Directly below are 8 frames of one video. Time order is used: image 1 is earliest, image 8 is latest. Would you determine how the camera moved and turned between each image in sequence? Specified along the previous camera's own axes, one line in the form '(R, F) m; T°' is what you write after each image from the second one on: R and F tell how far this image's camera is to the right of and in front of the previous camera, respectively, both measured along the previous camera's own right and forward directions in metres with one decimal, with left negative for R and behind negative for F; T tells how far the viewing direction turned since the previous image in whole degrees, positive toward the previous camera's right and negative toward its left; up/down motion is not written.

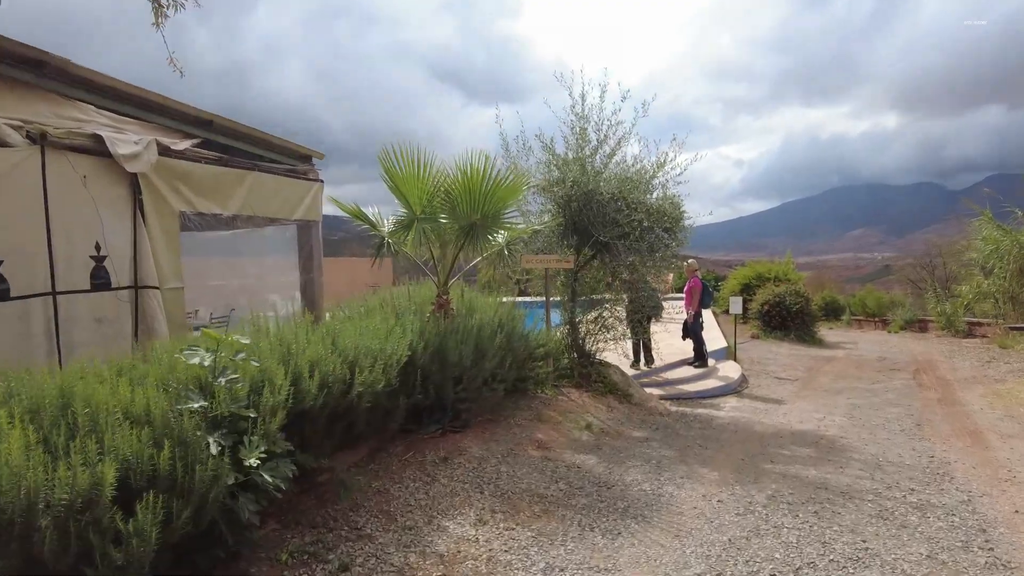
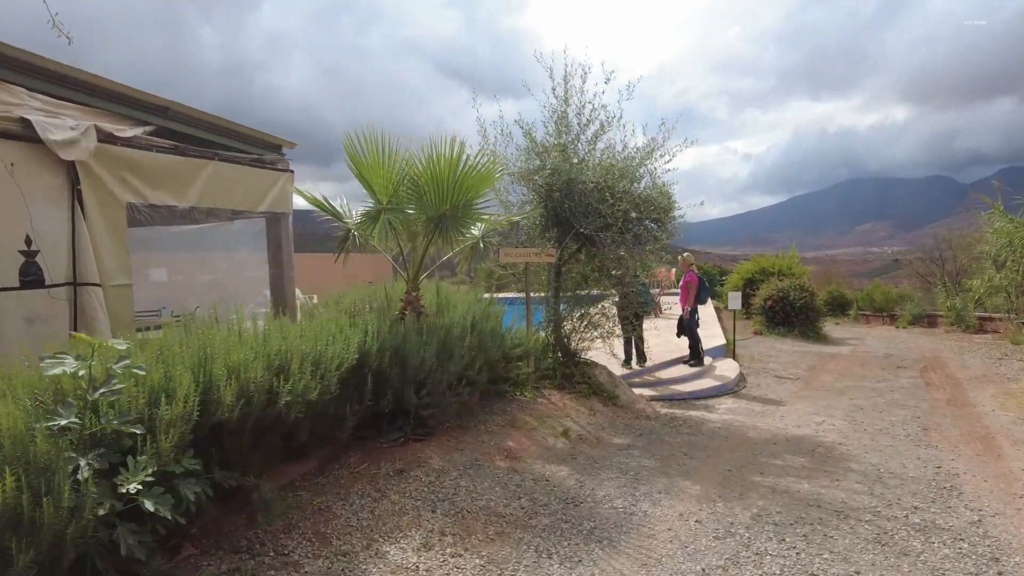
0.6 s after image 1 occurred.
(+0.3, +0.4) m; -1°
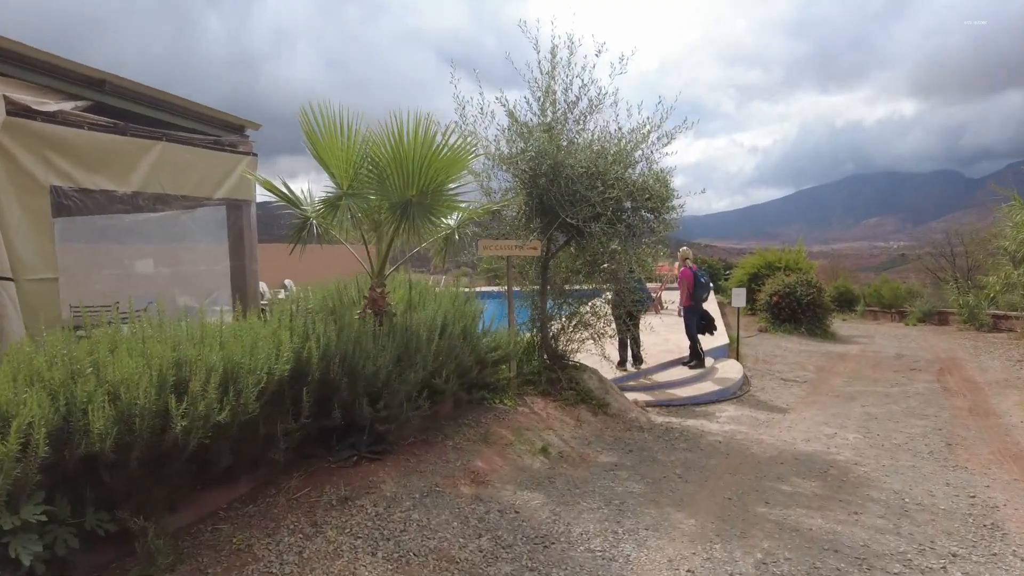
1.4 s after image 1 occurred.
(+0.2, +0.6) m; 0°
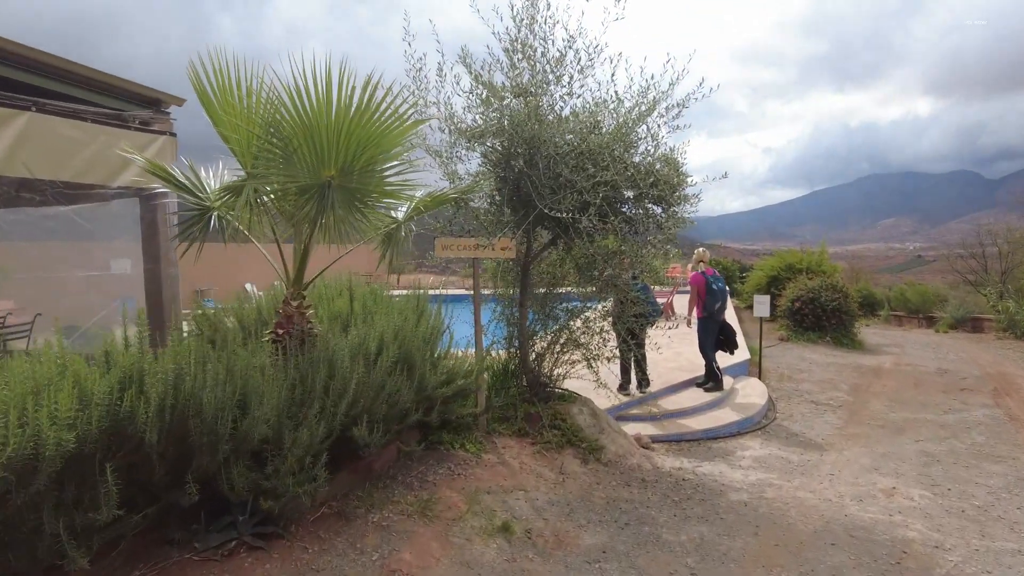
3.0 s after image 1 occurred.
(+0.3, +1.3) m; -1°
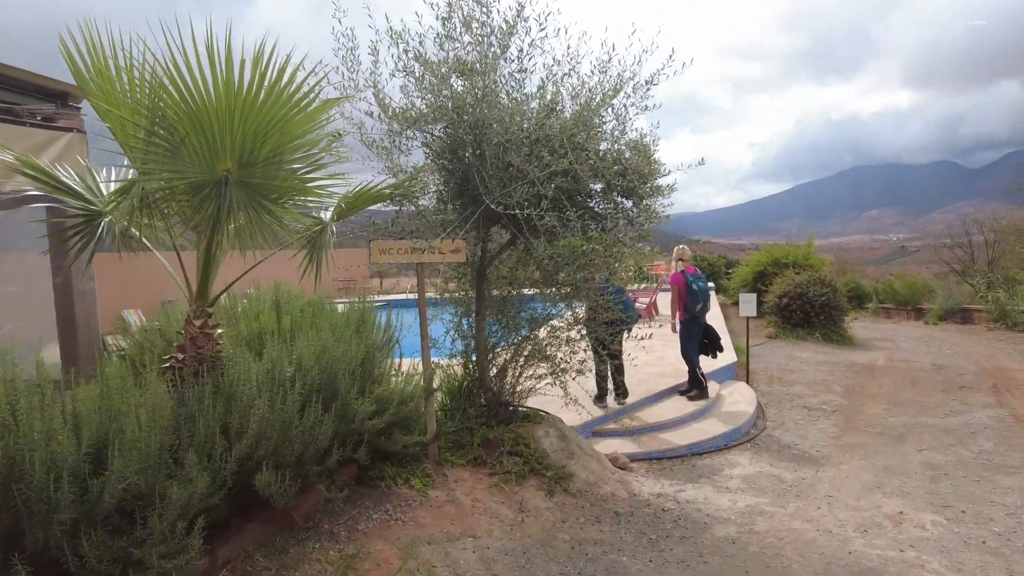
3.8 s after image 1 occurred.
(+0.2, +0.6) m; +1°
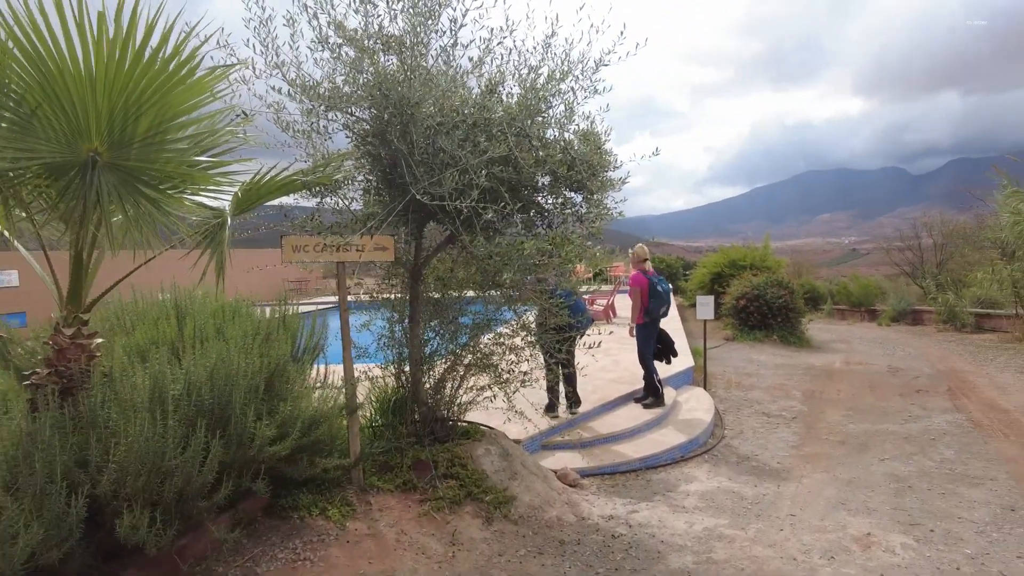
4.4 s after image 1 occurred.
(+0.2, +0.4) m; +3°
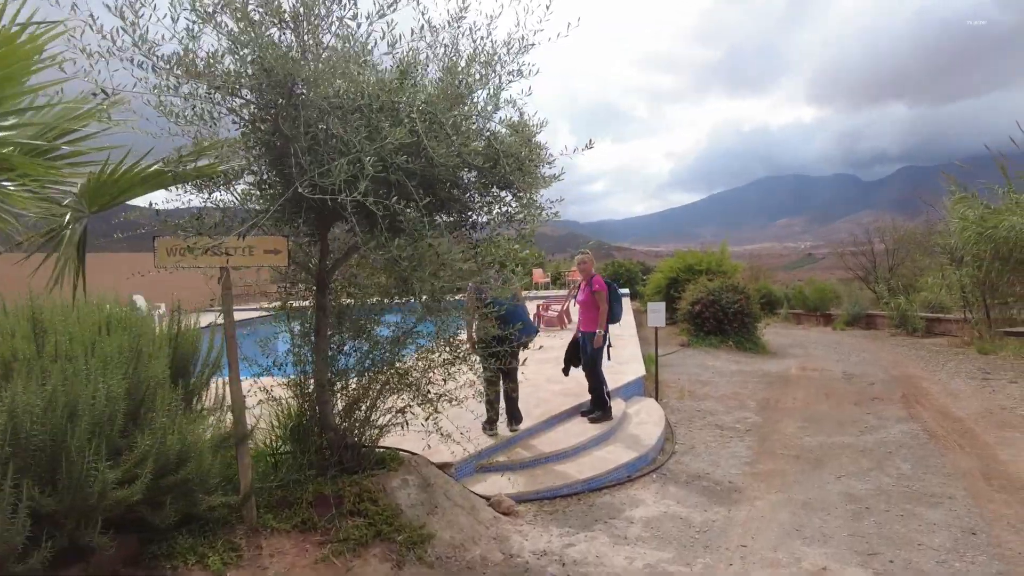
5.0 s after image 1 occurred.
(+0.2, +0.4) m; +3°
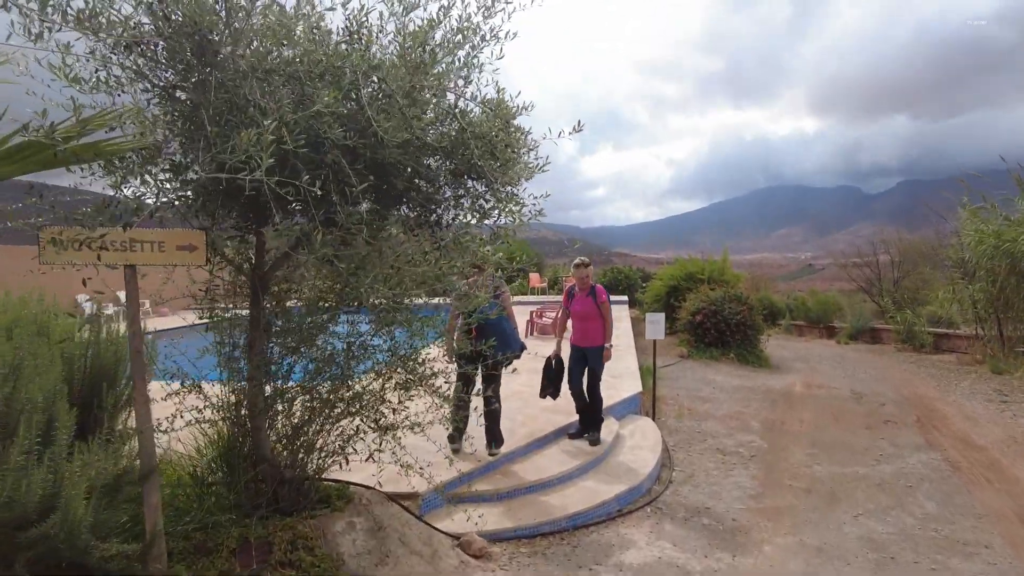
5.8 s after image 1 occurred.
(+0.1, +0.6) m; 0°
